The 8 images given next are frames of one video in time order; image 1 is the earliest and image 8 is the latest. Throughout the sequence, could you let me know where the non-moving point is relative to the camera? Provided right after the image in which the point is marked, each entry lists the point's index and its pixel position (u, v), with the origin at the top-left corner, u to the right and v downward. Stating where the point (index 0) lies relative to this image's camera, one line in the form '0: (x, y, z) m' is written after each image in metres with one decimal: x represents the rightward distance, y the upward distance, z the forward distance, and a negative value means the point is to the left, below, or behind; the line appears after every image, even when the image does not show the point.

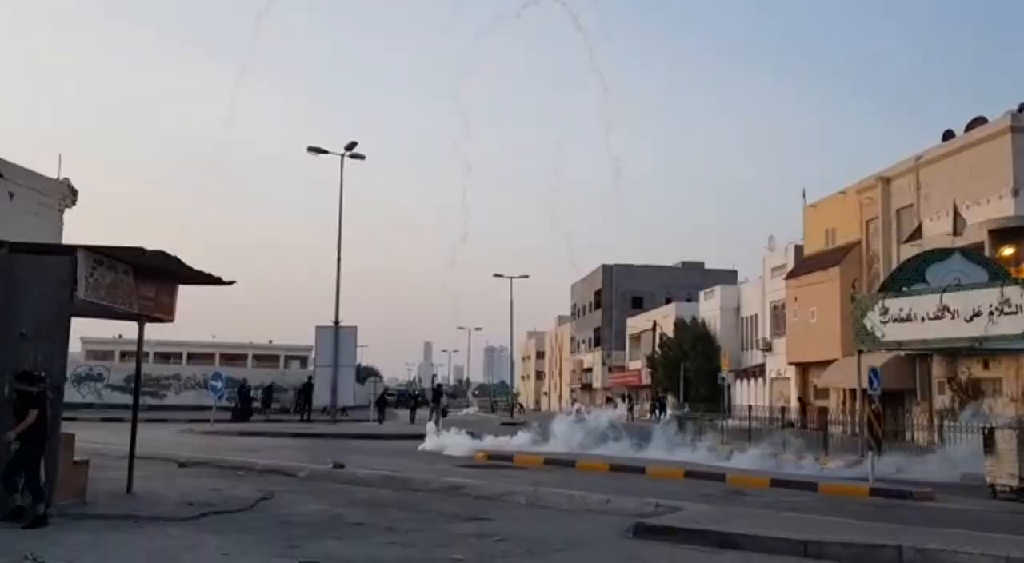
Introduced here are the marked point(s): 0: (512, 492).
0: (0.0, -2.8, +14.9) m
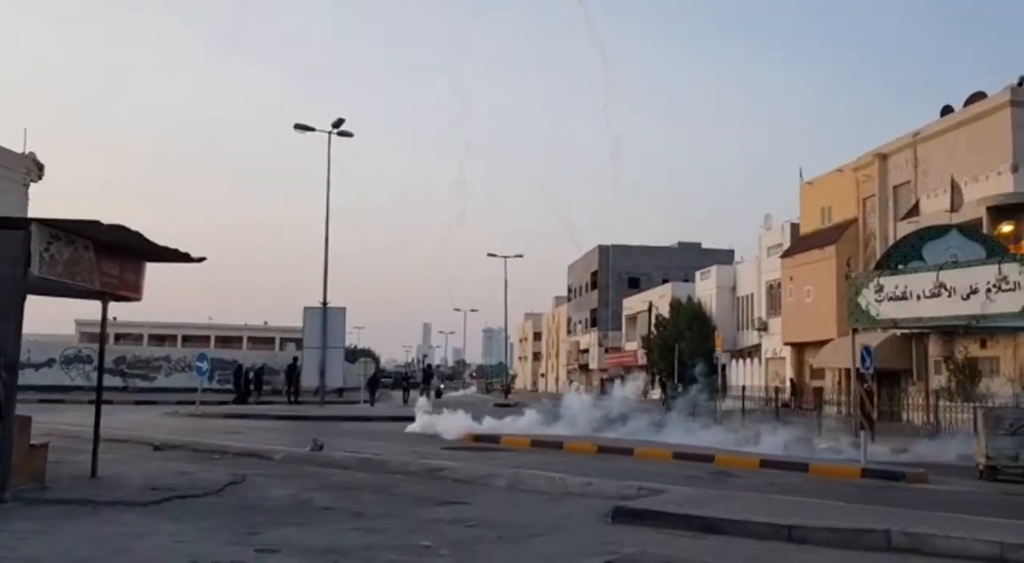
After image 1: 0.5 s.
0: (-0.3, -2.5, +14.4) m
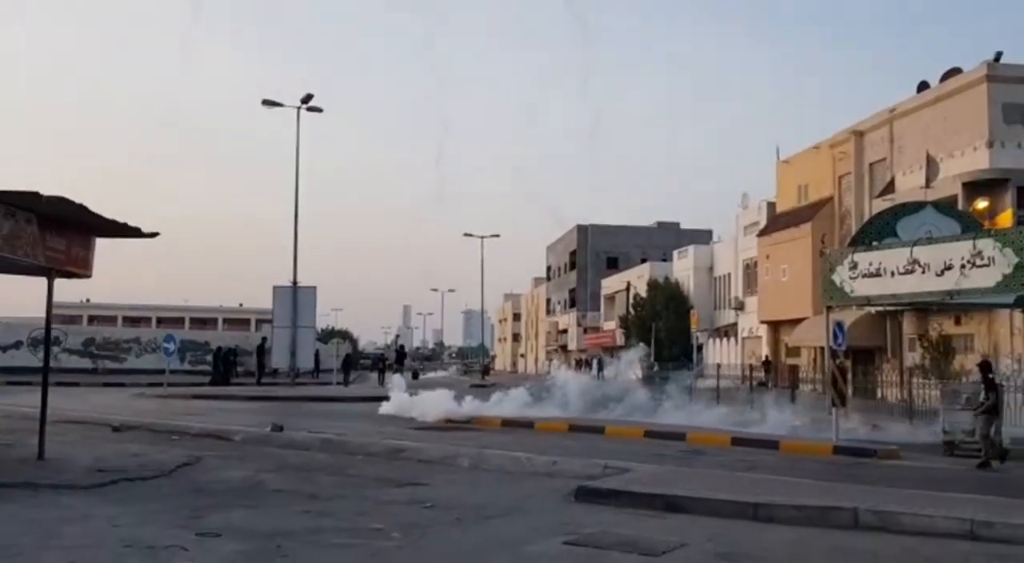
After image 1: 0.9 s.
0: (-0.8, -2.2, +14.0) m
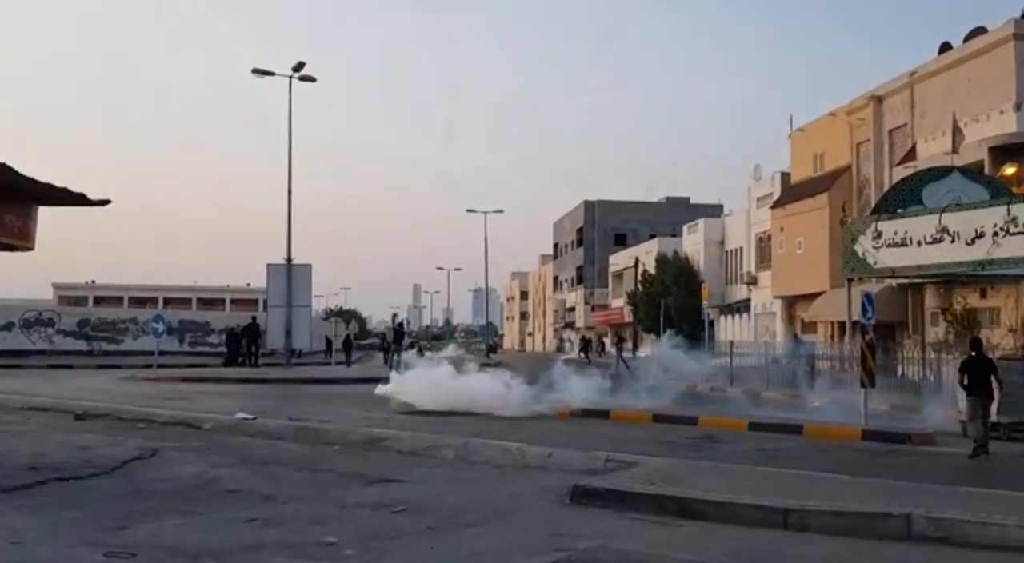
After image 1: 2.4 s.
0: (-0.8, -1.8, +12.4) m
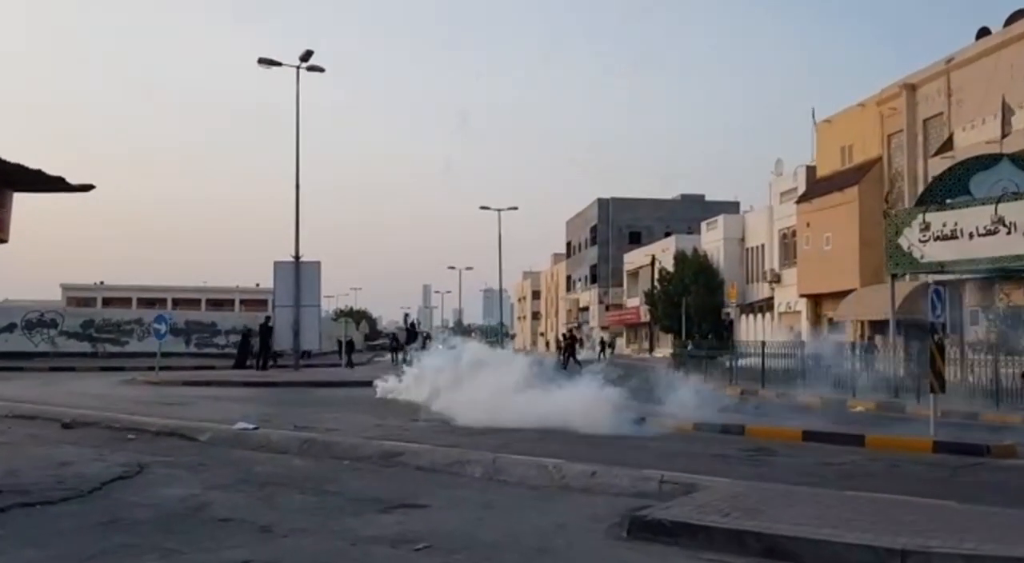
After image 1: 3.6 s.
0: (-0.5, -1.7, +10.9) m
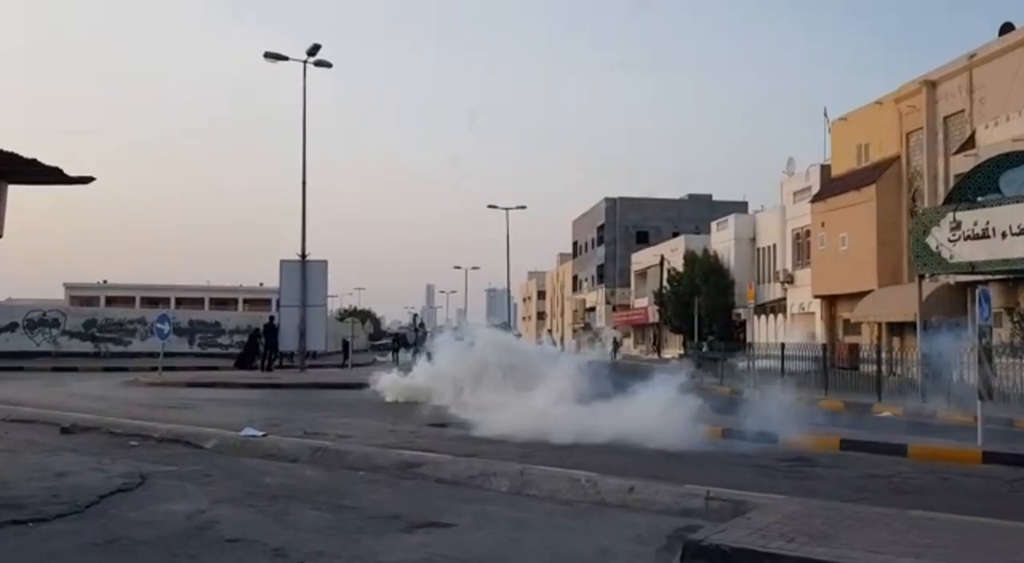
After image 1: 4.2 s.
0: (-0.2, -1.7, +10.2) m
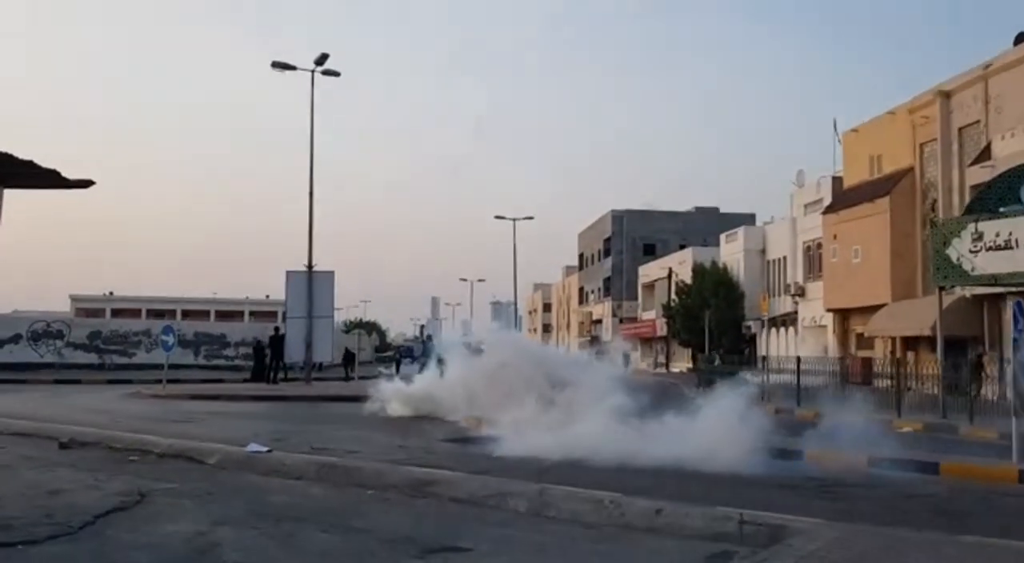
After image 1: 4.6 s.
0: (-0.1, -1.8, +9.7) m
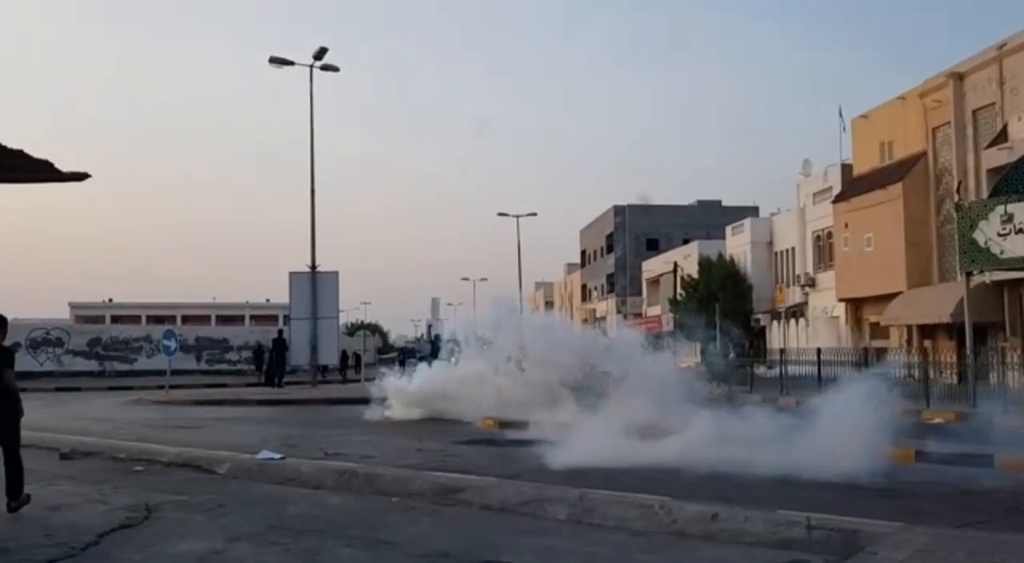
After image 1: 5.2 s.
0: (+0.2, -1.7, +9.0) m
